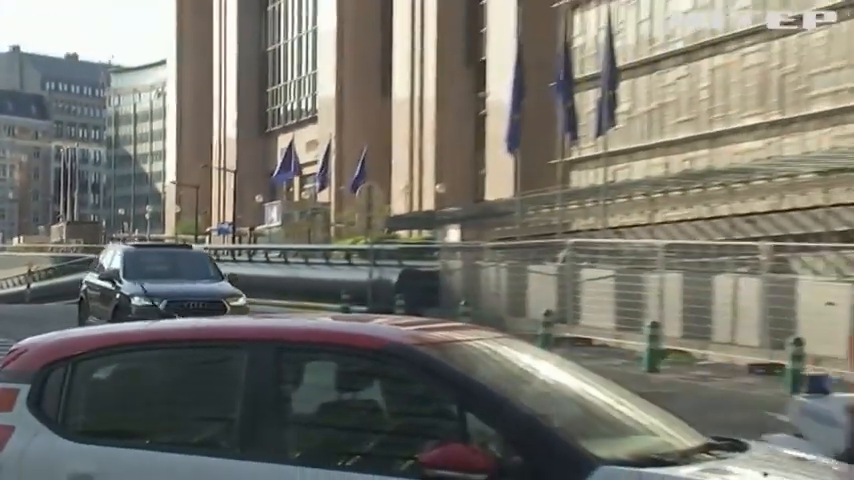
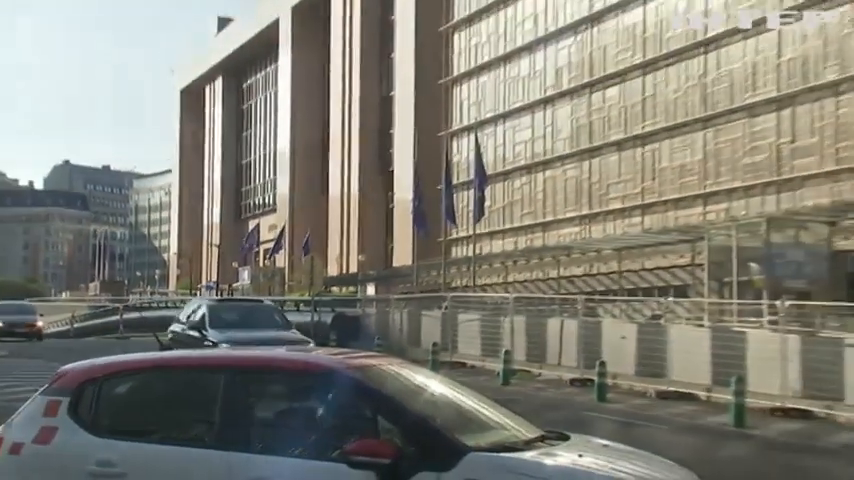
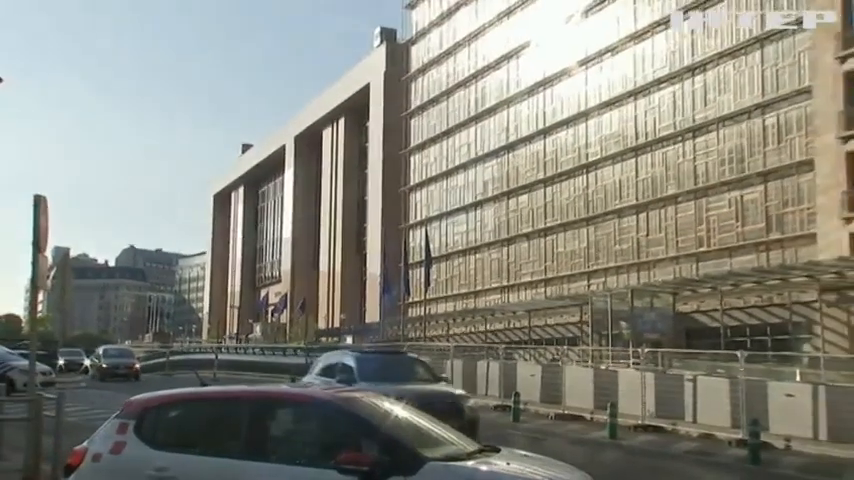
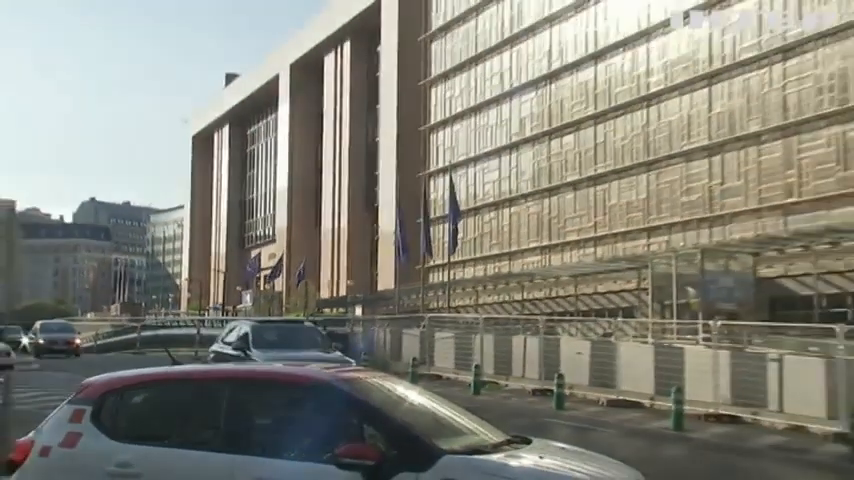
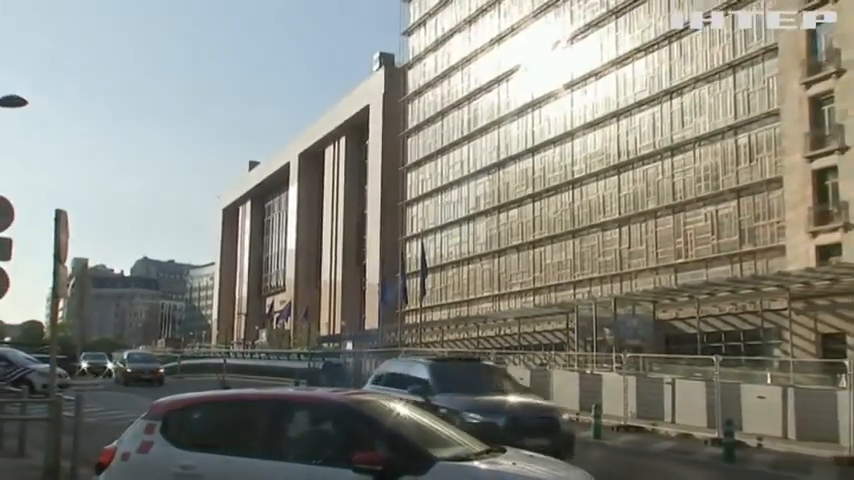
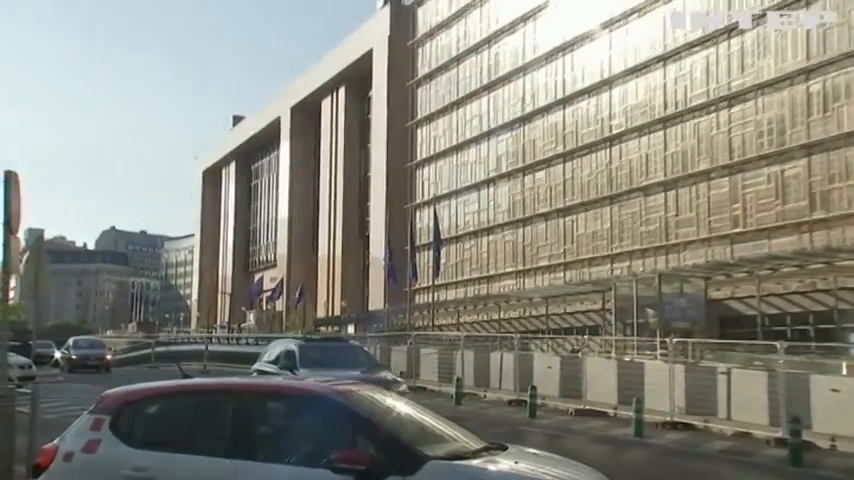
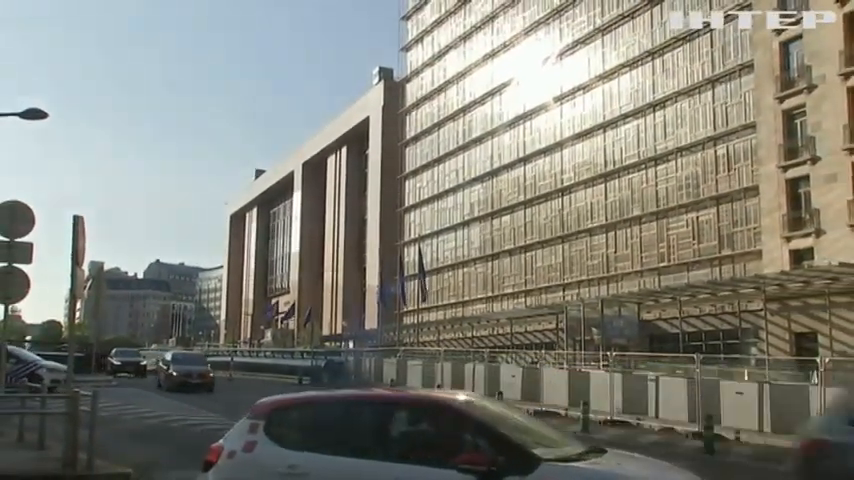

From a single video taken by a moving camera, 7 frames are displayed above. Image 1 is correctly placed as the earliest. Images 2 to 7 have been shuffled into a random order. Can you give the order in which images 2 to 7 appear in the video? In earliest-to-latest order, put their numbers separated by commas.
2, 4, 6, 3, 5, 7
